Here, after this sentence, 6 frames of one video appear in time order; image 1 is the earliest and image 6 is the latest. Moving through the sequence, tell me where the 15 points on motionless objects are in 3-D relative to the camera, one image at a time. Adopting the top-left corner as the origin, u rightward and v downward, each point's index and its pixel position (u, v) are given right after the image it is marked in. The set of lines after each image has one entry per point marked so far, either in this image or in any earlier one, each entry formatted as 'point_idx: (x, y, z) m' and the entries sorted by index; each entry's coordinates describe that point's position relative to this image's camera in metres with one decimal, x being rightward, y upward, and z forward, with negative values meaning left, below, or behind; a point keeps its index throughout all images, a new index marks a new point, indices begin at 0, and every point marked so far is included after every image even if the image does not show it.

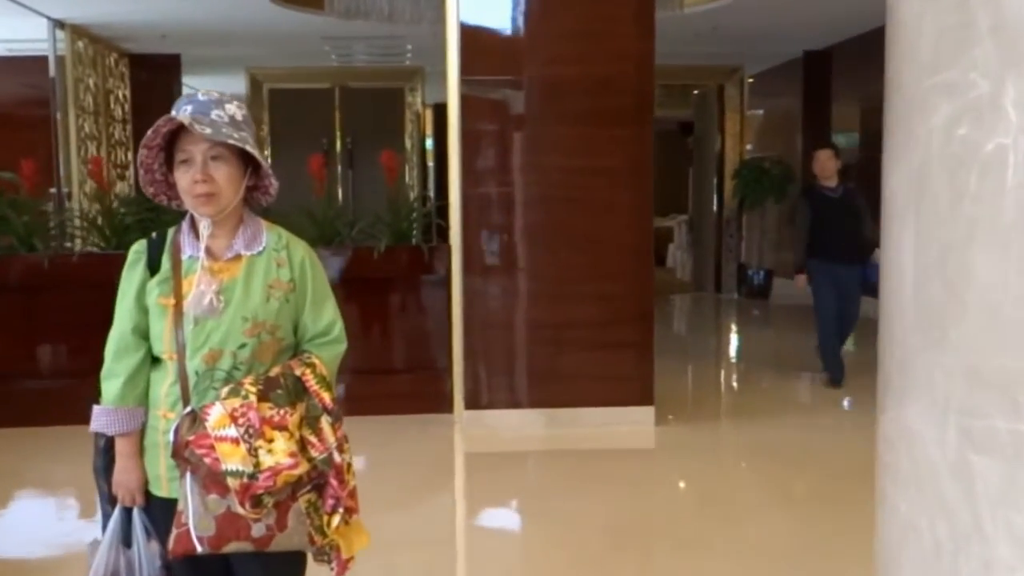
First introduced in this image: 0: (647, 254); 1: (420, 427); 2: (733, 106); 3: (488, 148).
0: (+0.7, +0.2, +4.8) m
1: (-0.5, -0.8, +5.1) m
2: (+2.9, +2.4, +12.0) m
3: (-0.1, +0.7, +4.8) m
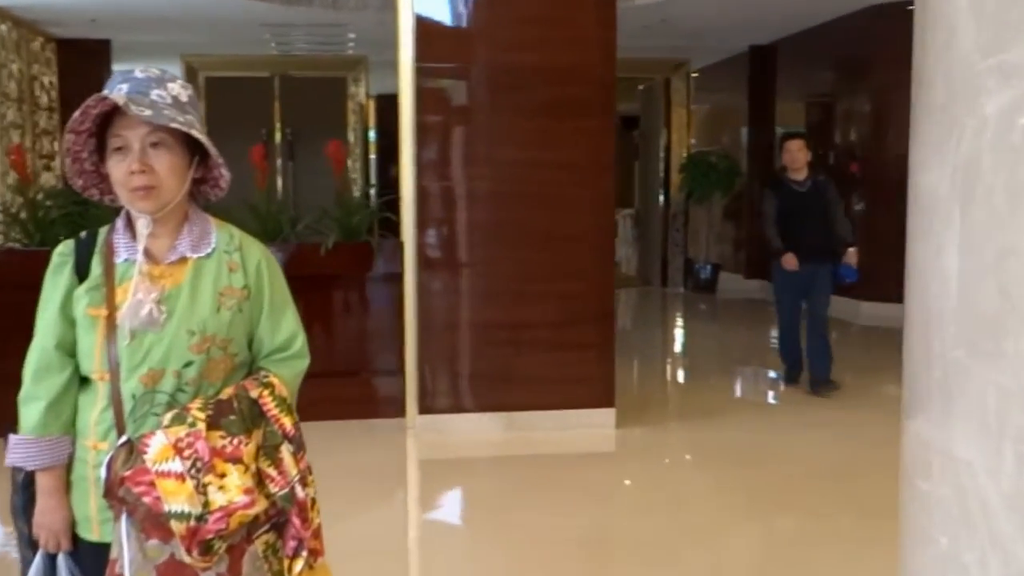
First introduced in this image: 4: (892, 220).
0: (+0.5, +0.2, +4.6) m
1: (-0.7, -0.8, +4.8) m
2: (+2.2, +2.4, +11.9) m
3: (-0.4, +0.7, +4.5) m
4: (+3.6, +0.7, +9.1) m
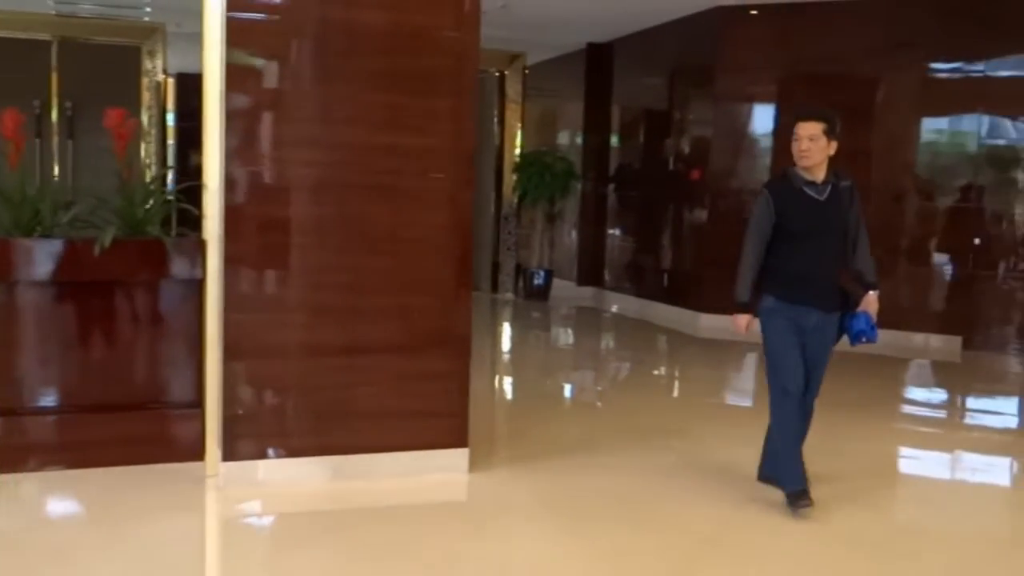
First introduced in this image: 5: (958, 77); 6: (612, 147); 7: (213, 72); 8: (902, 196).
0: (-0.2, +0.1, +3.9) m
1: (-1.5, -0.8, +3.9) m
2: (0.0, +2.4, +11.4) m
3: (-1.0, +0.7, +3.6) m
4: (+2.0, +0.6, +8.9) m
5: (+3.7, +1.8, +7.9) m
6: (+1.1, +1.6, +10.5) m
7: (-1.1, +0.8, +3.6) m
8: (+3.4, +0.8, +8.2) m
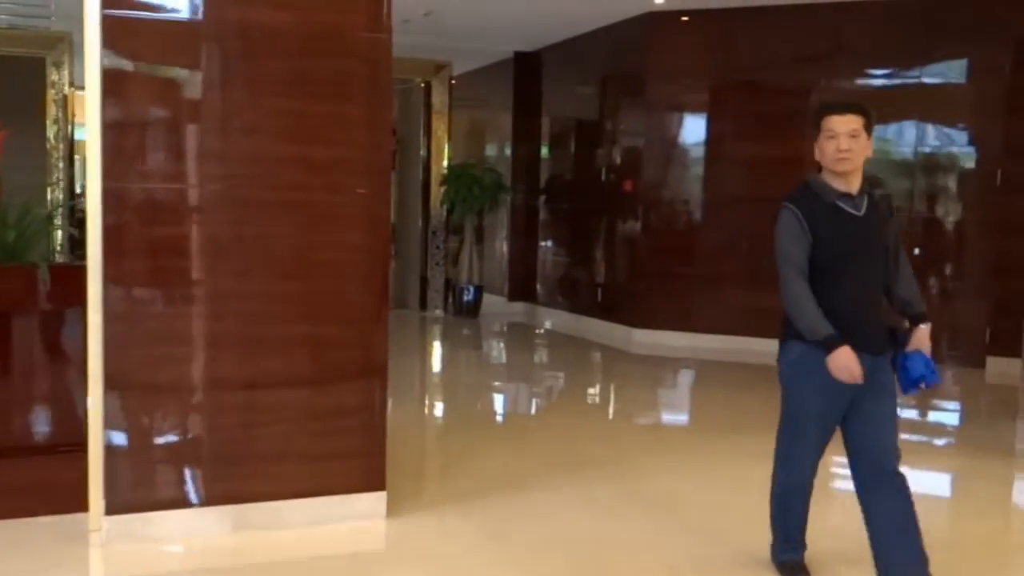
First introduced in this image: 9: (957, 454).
0: (-0.5, 0.0, +3.6) m
1: (-1.8, -0.9, +3.4) m
2: (-0.9, +2.2, +11.1) m
3: (-1.3, +0.5, +3.2) m
4: (+1.3, +0.4, +8.7) m
5: (+3.1, +1.7, +7.9) m
6: (+0.3, +1.4, +10.2) m
7: (-1.4, +0.7, +3.2) m
8: (+2.7, +0.7, +8.1) m
9: (+2.5, -1.0, +5.2) m
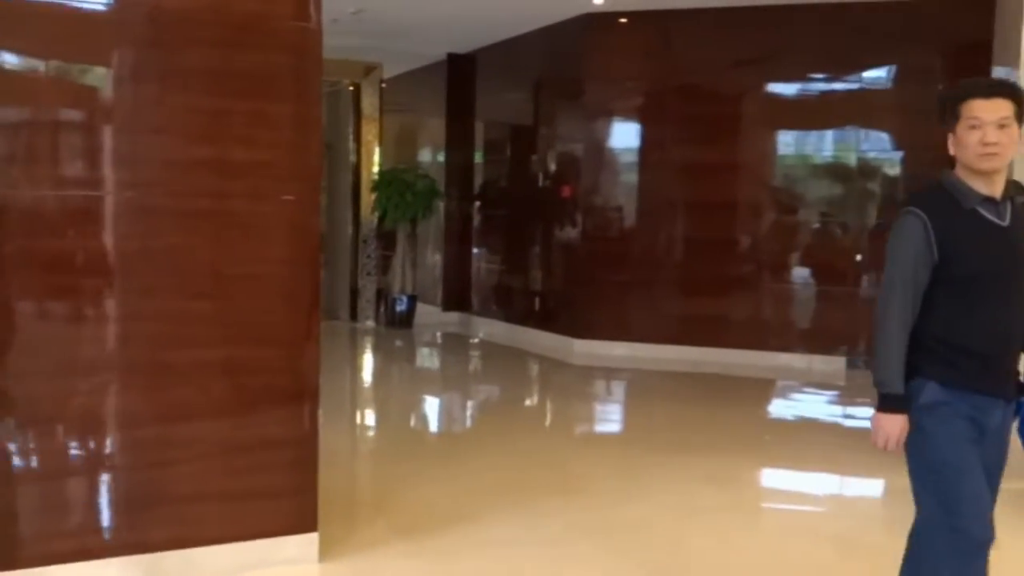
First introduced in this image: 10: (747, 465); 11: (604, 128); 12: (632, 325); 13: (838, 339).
0: (-0.7, 0.0, +3.2) m
1: (-1.9, -1.0, +3.0) m
2: (-1.7, +2.1, +10.7) m
3: (-1.5, +0.5, +2.9) m
4: (+0.7, +0.4, +8.5) m
5: (+2.6, +1.7, +7.8) m
6: (-0.4, +1.4, +10.0) m
7: (-1.6, +0.7, +2.8) m
8: (+2.2, +0.7, +8.0) m
9: (+2.2, -1.0, +5.1) m
10: (+1.3, -1.0, +5.2) m
11: (+0.9, +1.5, +8.4) m
12: (+1.1, -0.3, +8.4) m
13: (+2.8, -0.4, +7.9) m
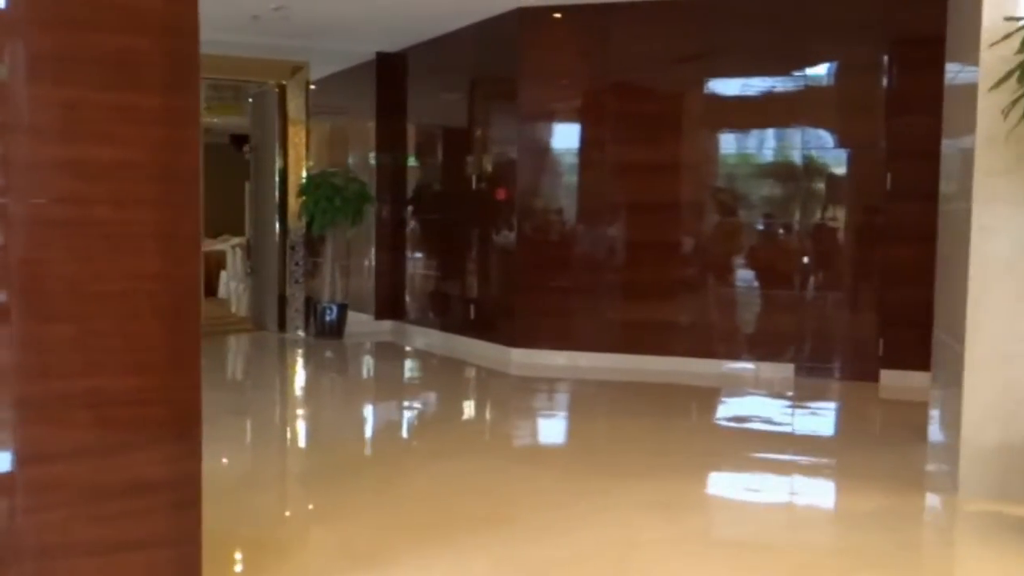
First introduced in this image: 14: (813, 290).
0: (-1.0, -0.1, +2.8) m
1: (-2.2, -1.1, +2.5) m
2: (-2.4, +2.0, +10.2) m
3: (-1.7, +0.4, +2.4) m
4: (+0.1, +0.3, +8.1) m
5: (+2.0, +1.6, +7.6) m
6: (-1.1, +1.3, +9.6) m
7: (-1.9, +0.6, +2.3) m
8: (+1.6, +0.6, +7.8) m
9: (+1.8, -1.0, +4.9) m
10: (+1.0, -1.0, +4.9) m
11: (+0.3, +1.4, +8.0) m
12: (+0.5, -0.4, +8.1) m
13: (+2.3, -0.5, +7.7) m
14: (+2.5, 0.0, +7.6) m
